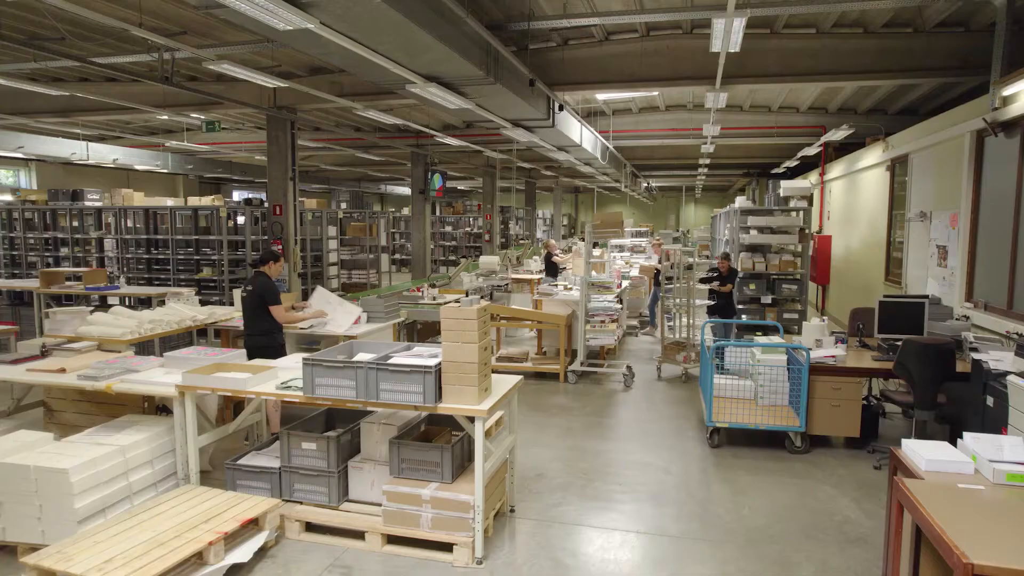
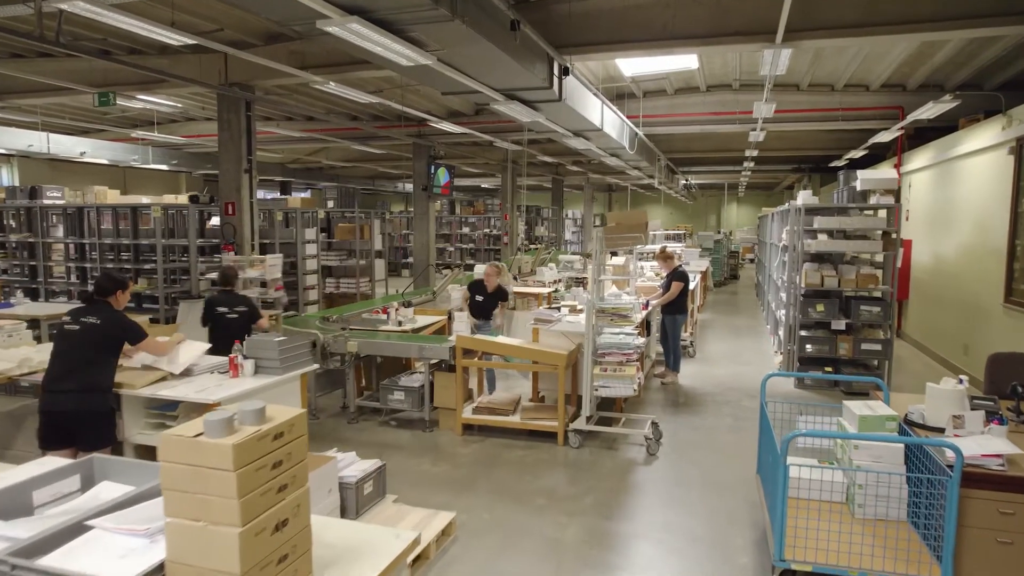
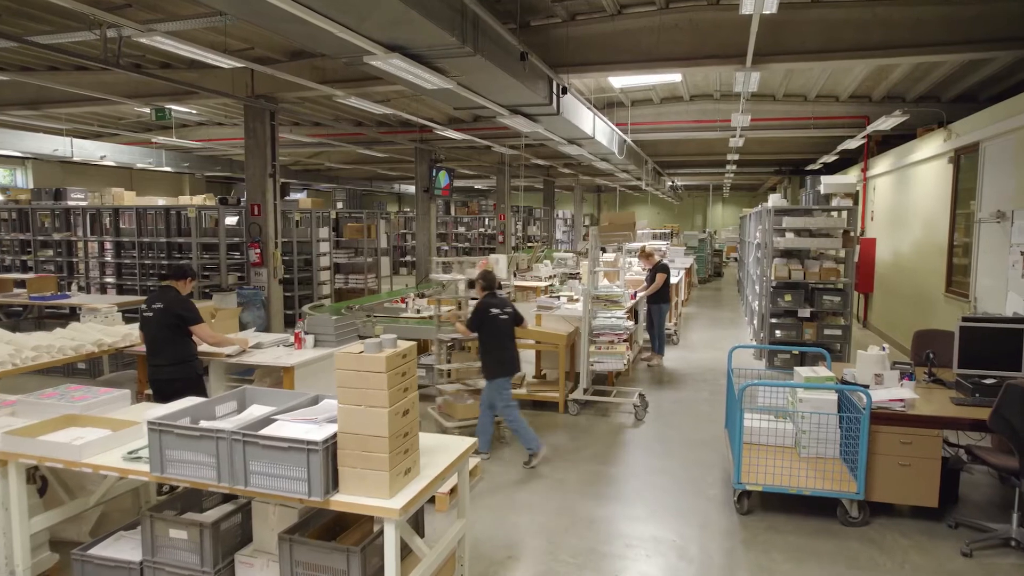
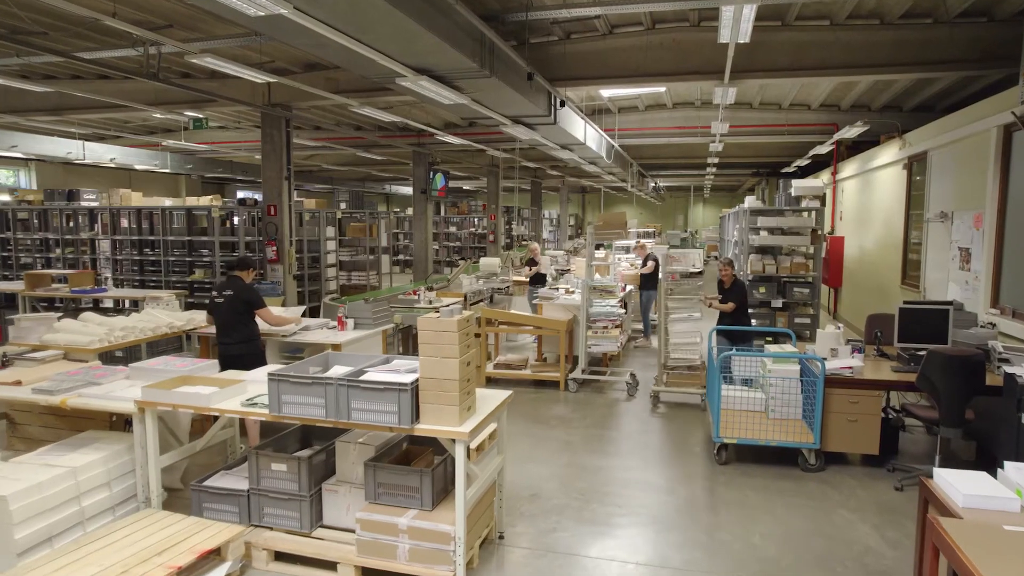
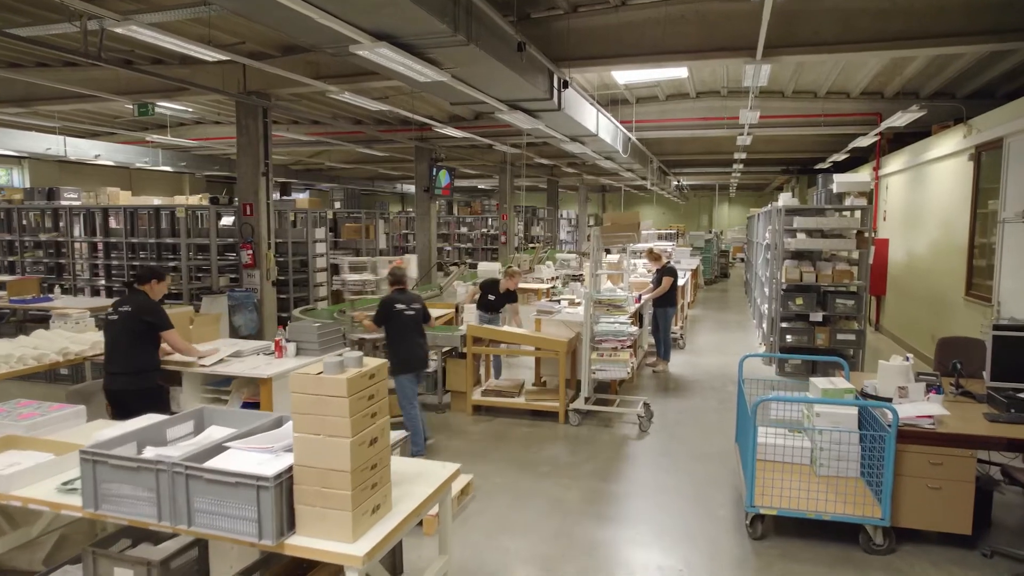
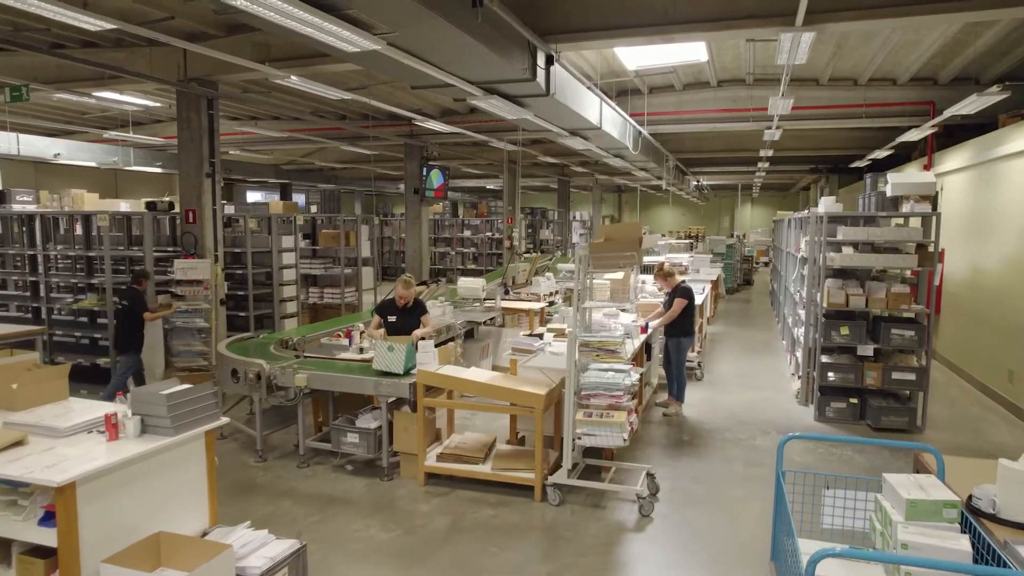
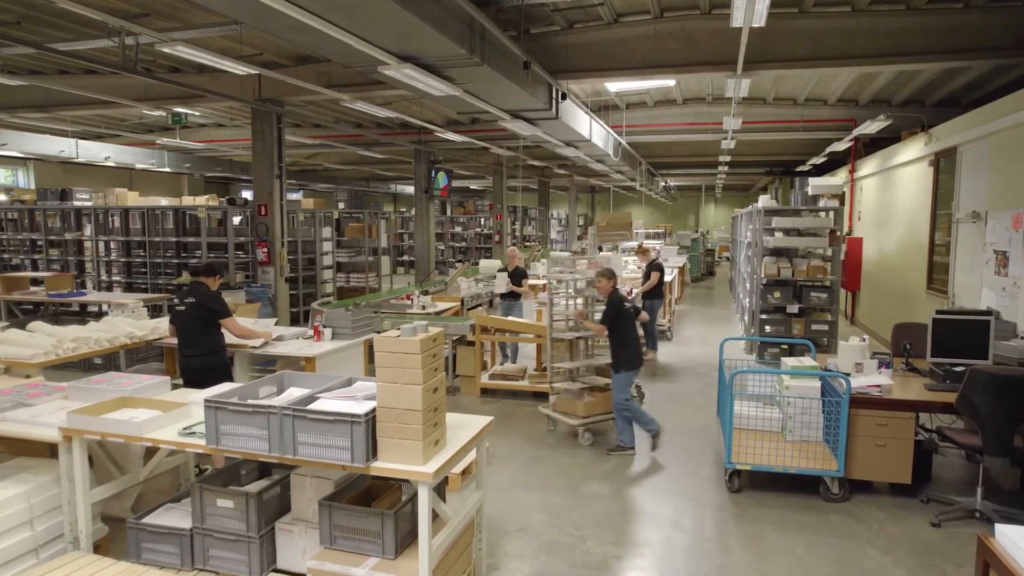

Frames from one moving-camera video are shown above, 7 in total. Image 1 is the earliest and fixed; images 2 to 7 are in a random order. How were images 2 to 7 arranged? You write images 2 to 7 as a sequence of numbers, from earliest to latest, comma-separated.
4, 7, 3, 5, 2, 6
